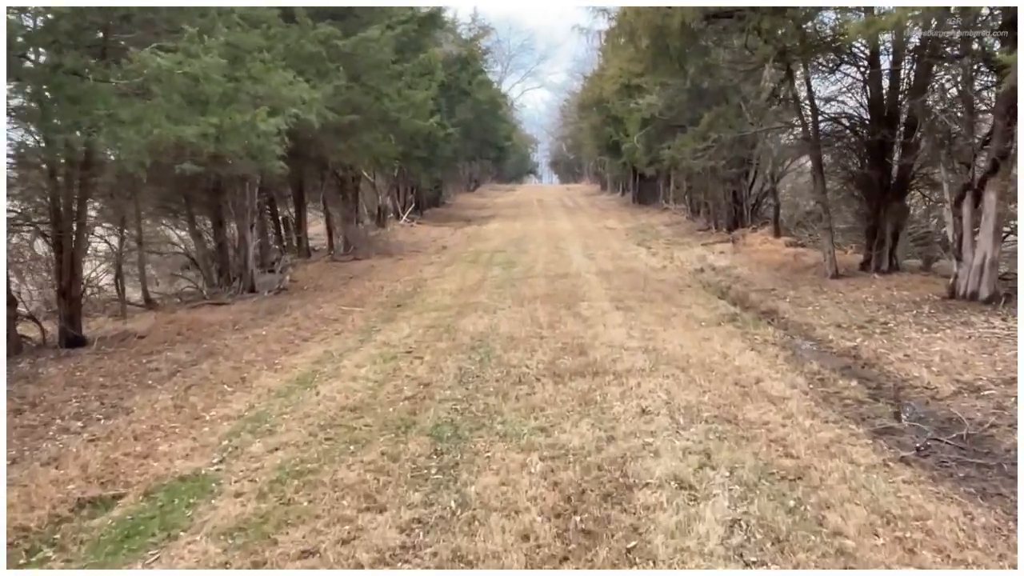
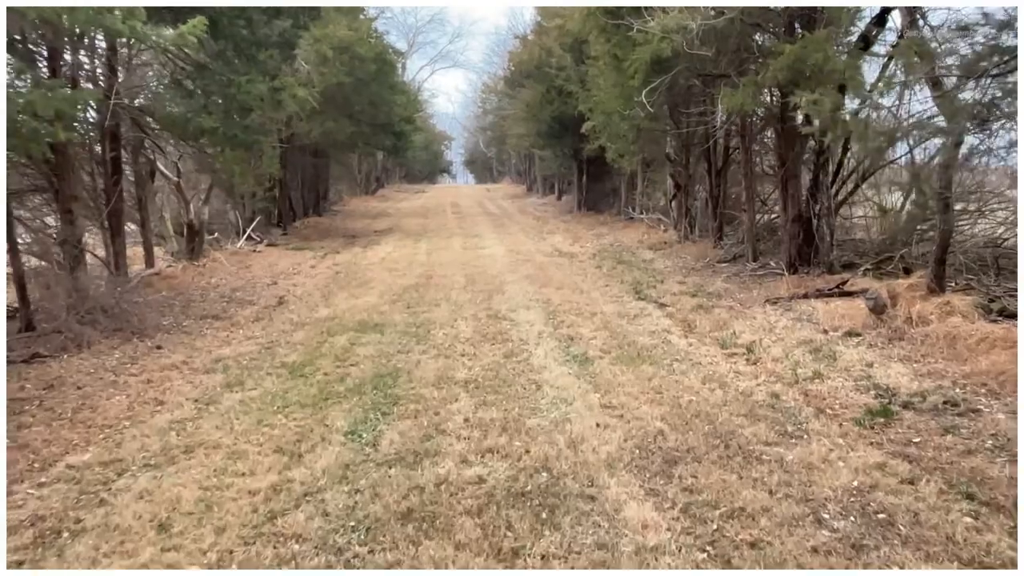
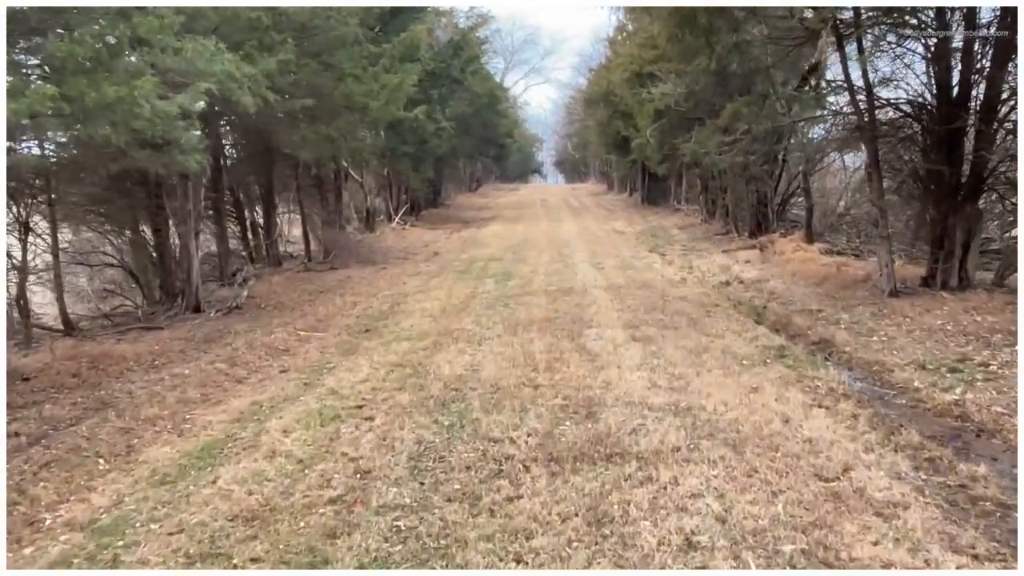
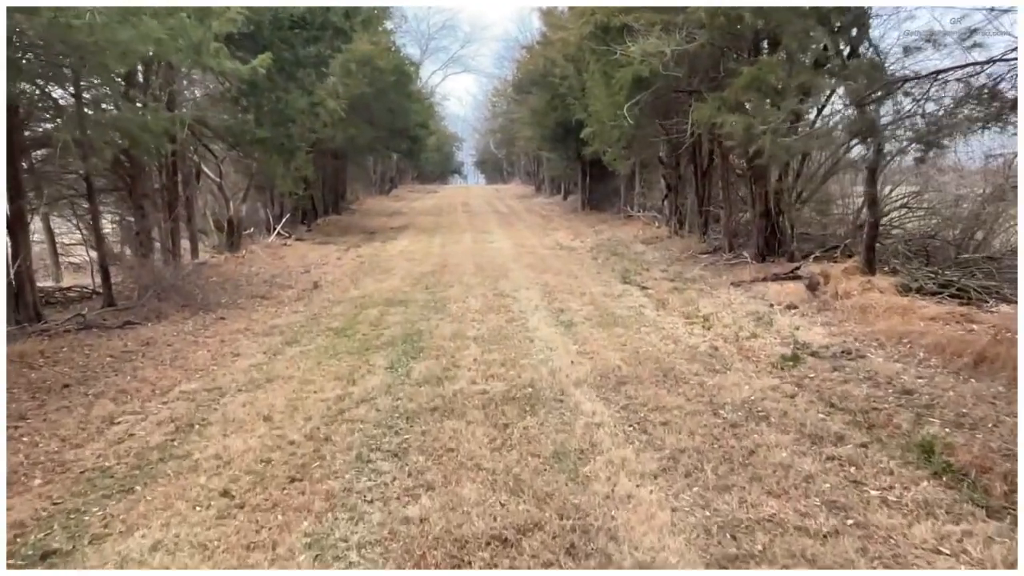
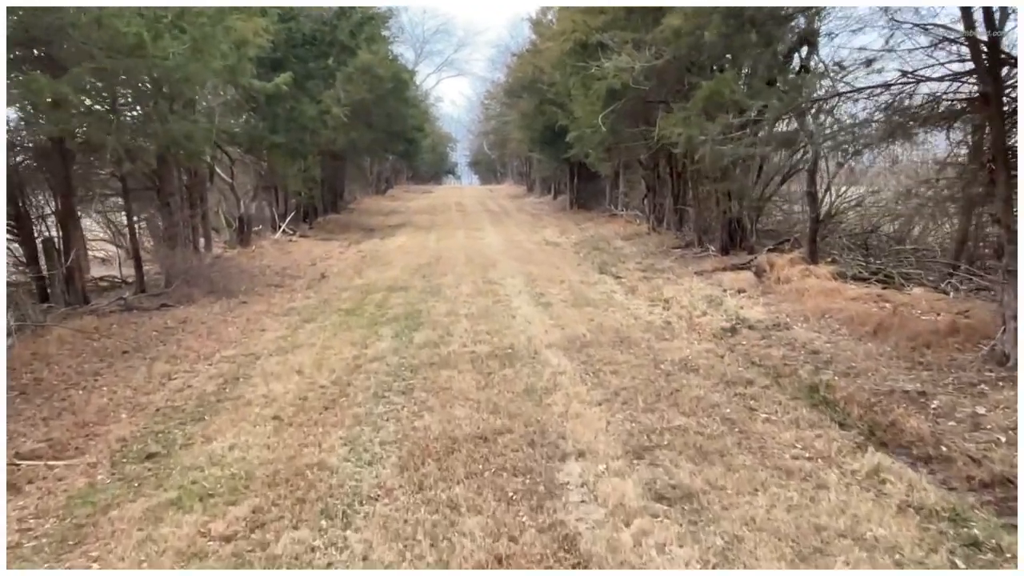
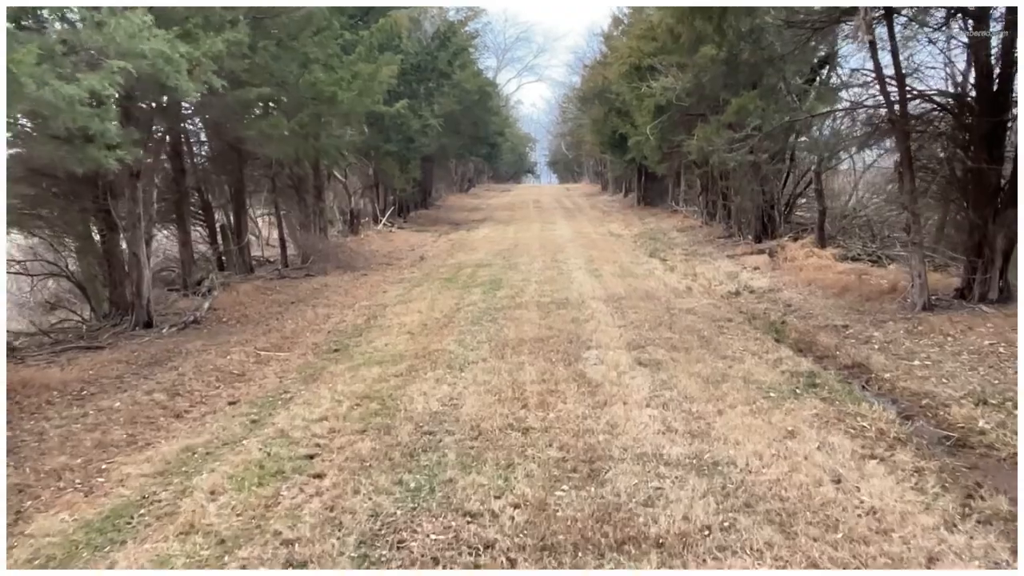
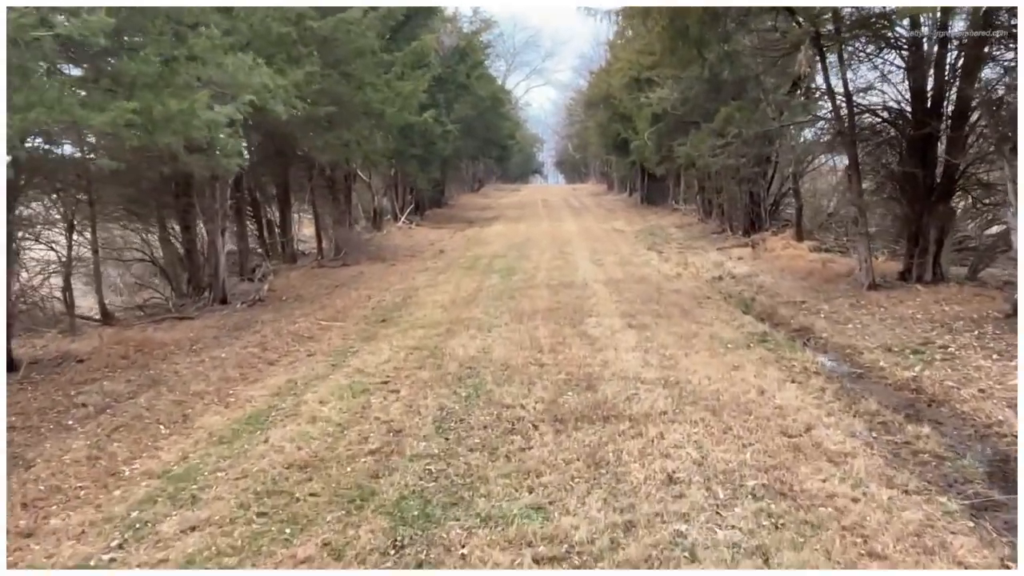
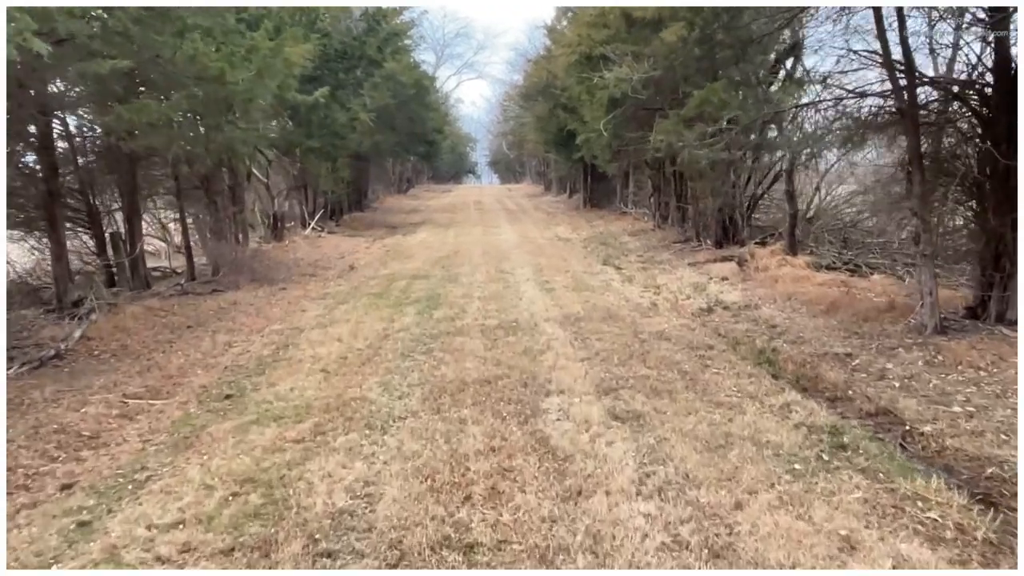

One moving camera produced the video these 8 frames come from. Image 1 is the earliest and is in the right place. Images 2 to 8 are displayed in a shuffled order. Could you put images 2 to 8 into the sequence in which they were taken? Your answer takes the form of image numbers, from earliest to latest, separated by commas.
7, 3, 6, 8, 5, 4, 2
